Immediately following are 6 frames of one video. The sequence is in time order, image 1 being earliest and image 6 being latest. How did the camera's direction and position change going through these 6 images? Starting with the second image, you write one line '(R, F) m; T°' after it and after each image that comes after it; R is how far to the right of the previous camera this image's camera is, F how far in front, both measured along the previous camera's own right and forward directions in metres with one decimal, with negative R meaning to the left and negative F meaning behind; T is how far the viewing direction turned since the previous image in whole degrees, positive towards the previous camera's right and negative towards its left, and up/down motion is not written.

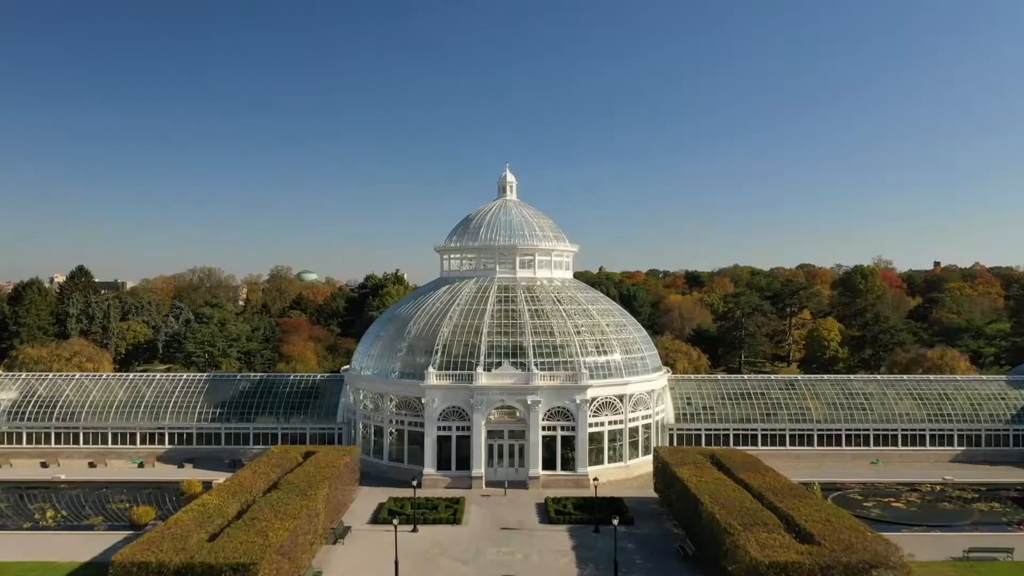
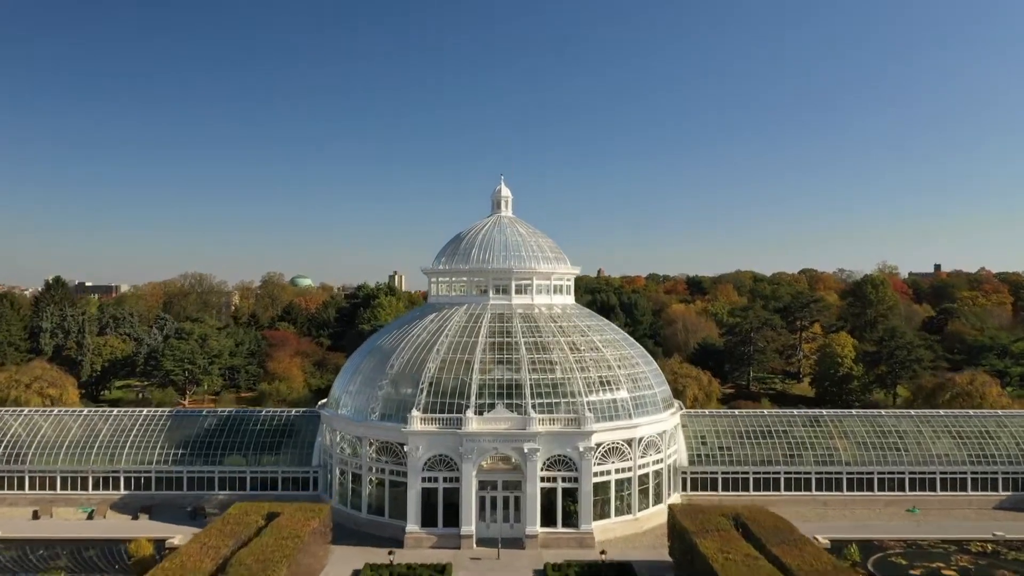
(+0.1, +2.8) m; 0°
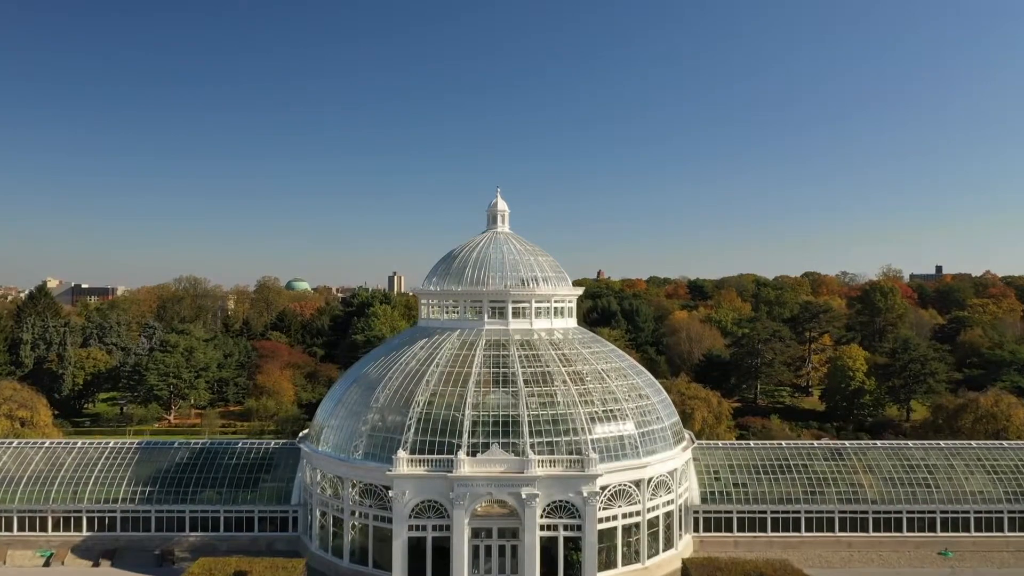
(+0.1, +2.0) m; 0°
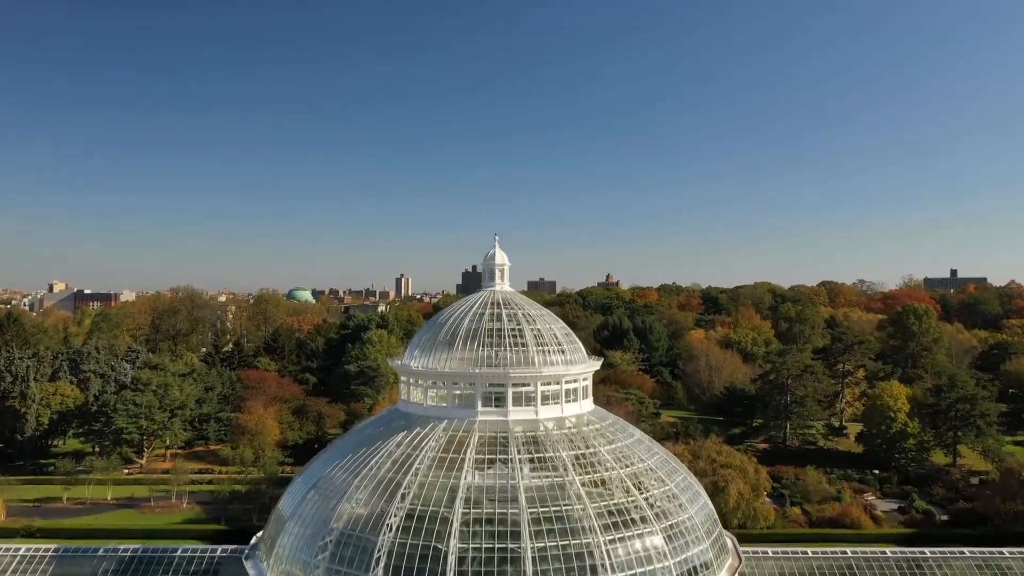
(+0.2, +4.6) m; -1°
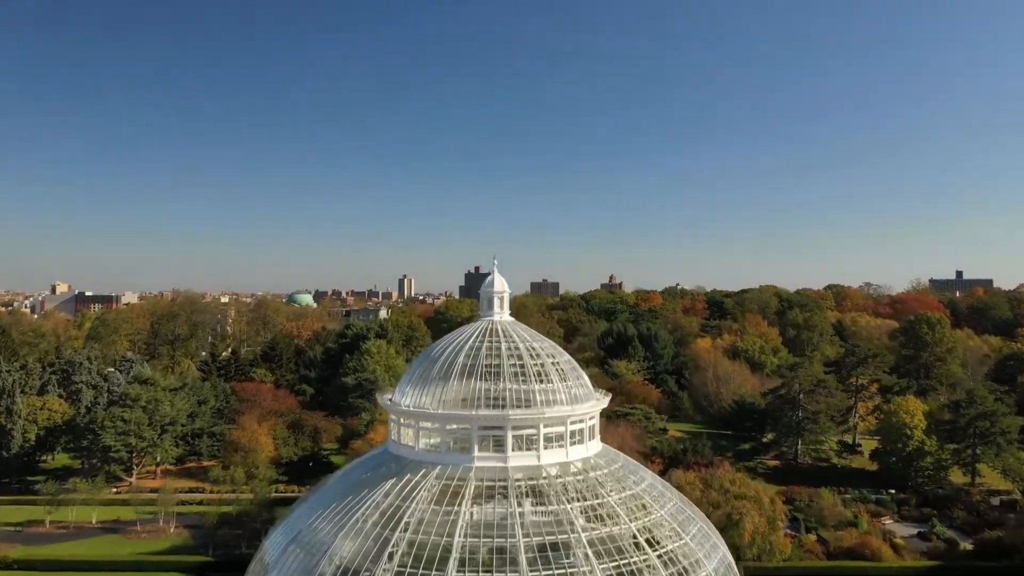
(+0.1, +1.6) m; 0°
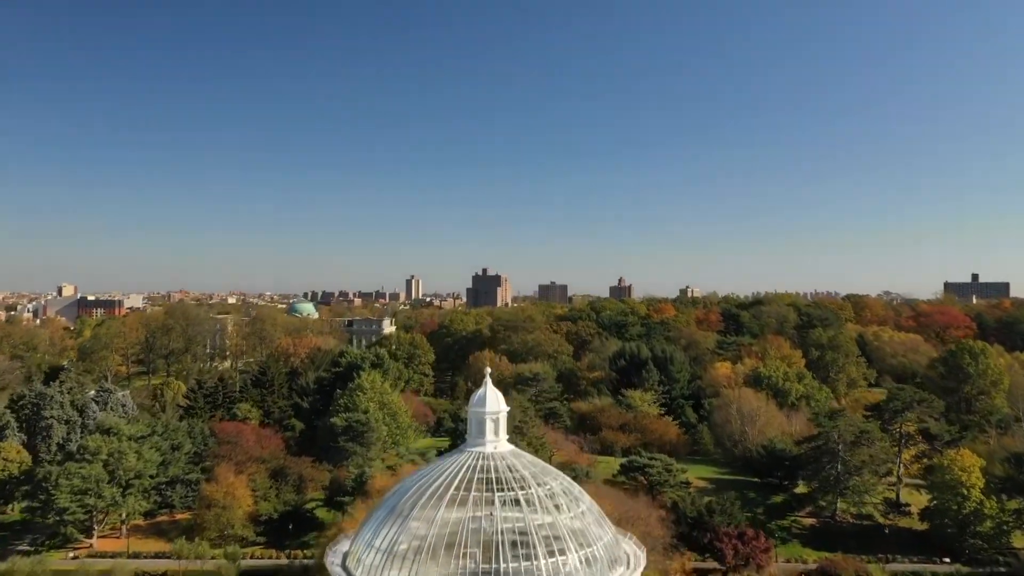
(+0.2, +4.9) m; -1°
